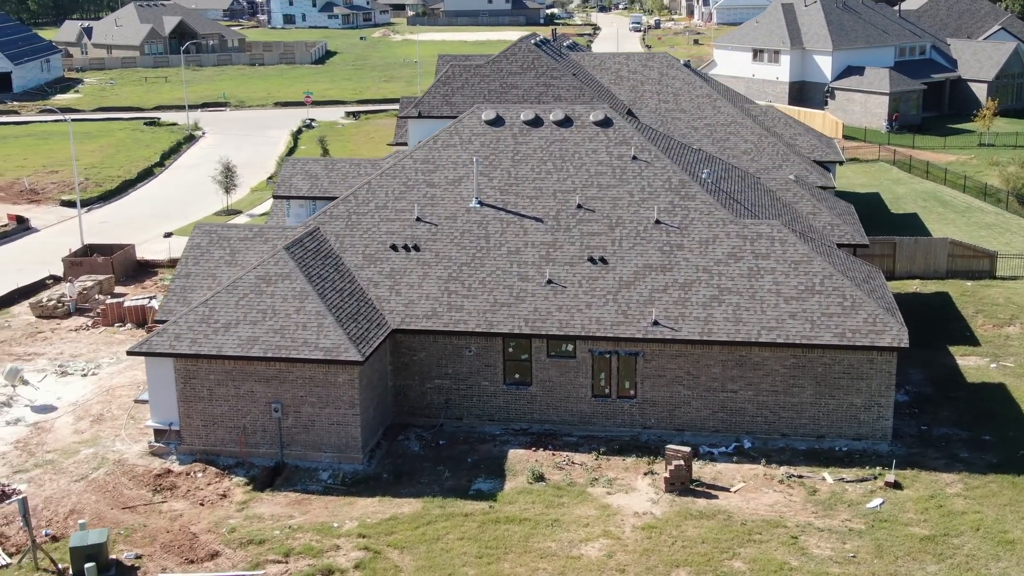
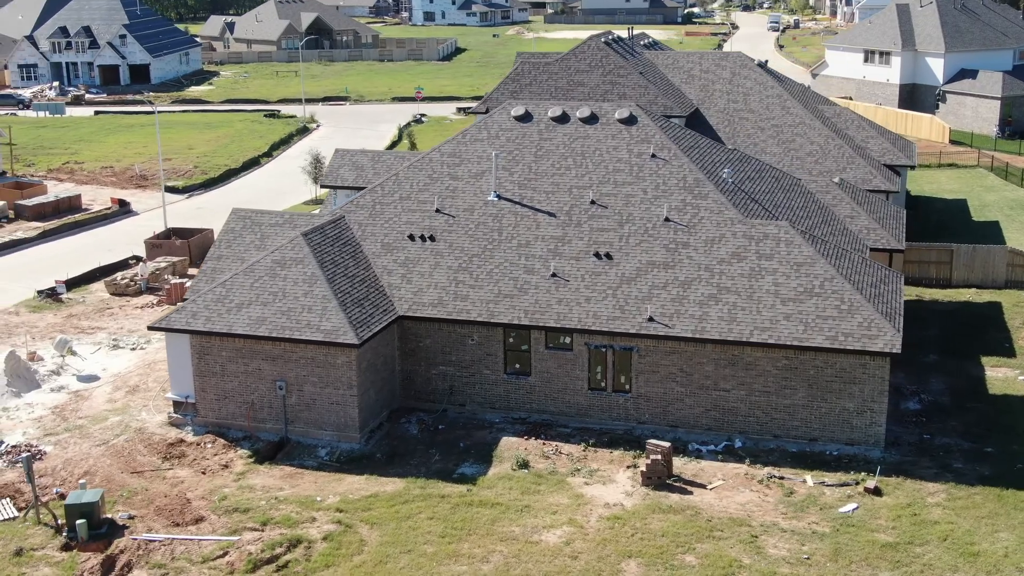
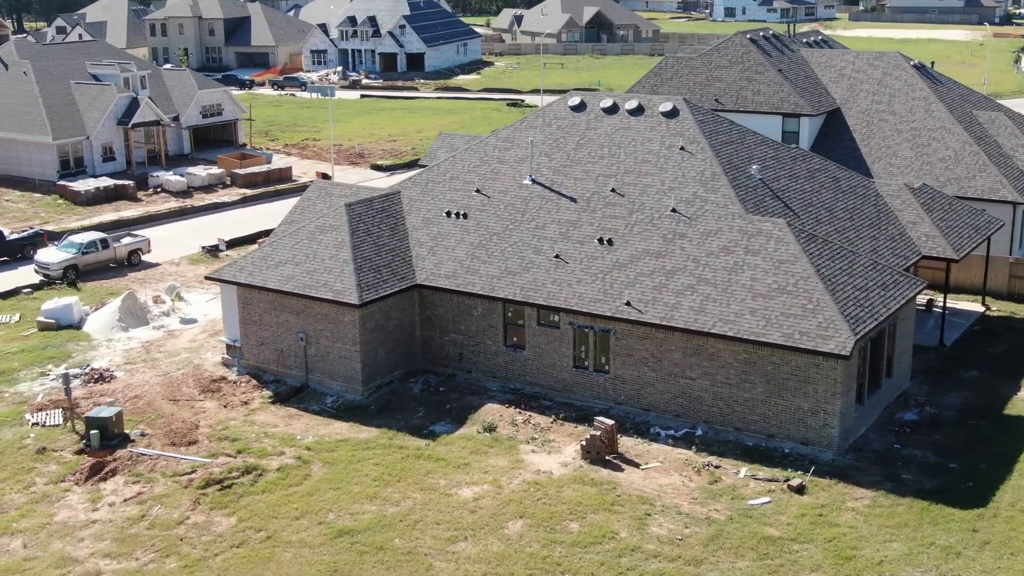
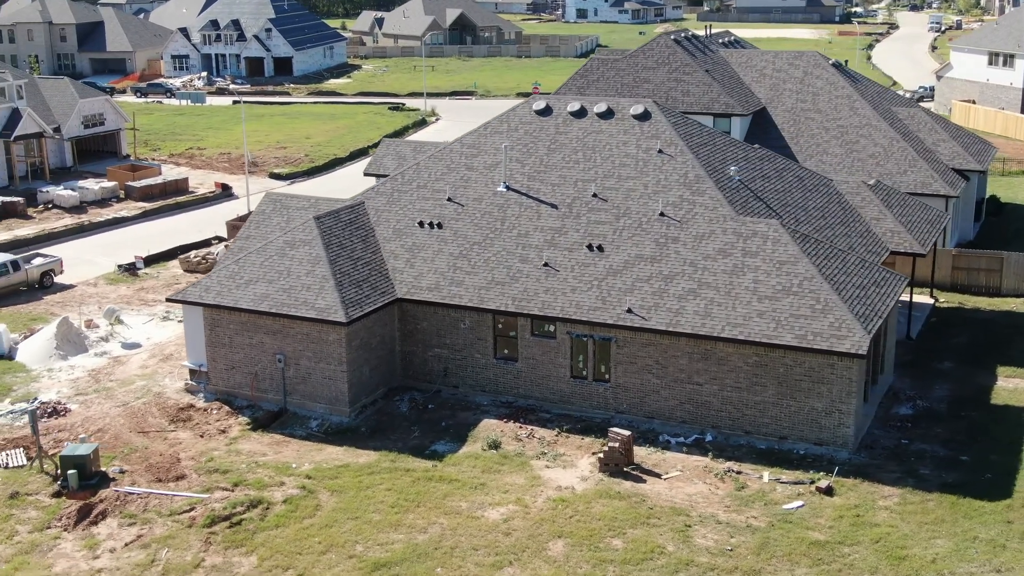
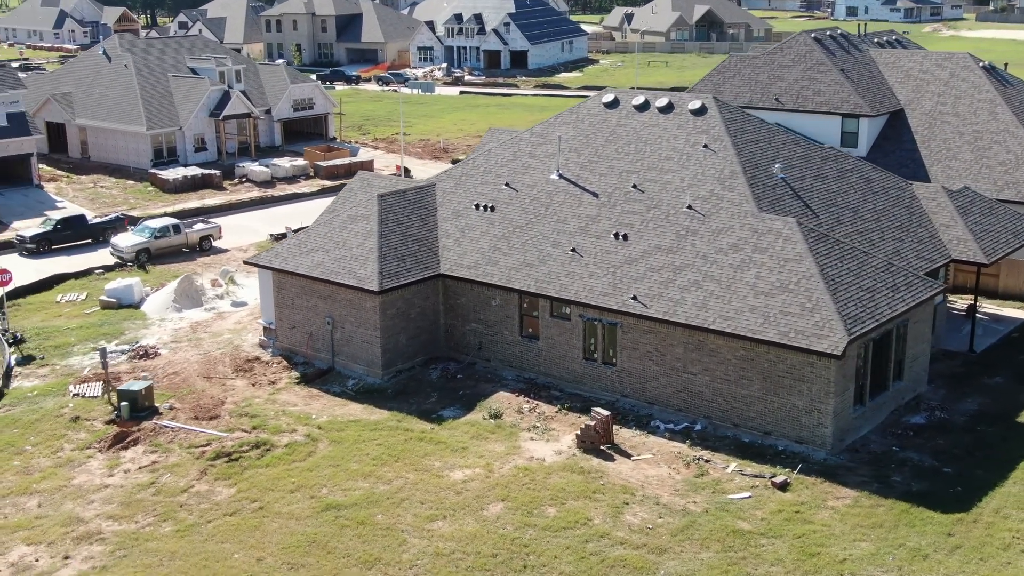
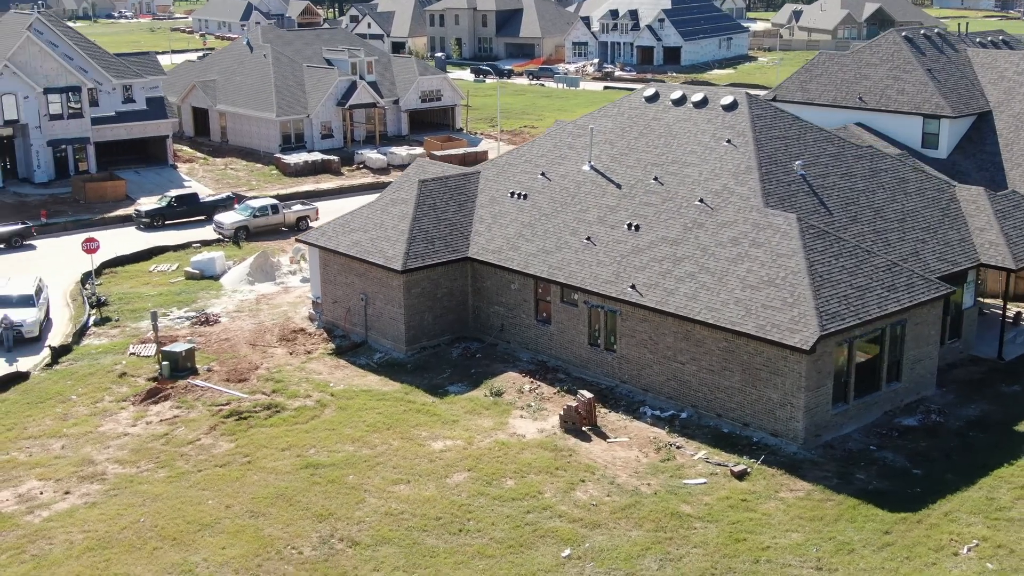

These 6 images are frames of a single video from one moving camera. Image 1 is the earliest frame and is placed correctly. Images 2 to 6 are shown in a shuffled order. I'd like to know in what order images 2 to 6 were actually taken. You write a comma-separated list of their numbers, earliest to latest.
2, 4, 3, 5, 6
